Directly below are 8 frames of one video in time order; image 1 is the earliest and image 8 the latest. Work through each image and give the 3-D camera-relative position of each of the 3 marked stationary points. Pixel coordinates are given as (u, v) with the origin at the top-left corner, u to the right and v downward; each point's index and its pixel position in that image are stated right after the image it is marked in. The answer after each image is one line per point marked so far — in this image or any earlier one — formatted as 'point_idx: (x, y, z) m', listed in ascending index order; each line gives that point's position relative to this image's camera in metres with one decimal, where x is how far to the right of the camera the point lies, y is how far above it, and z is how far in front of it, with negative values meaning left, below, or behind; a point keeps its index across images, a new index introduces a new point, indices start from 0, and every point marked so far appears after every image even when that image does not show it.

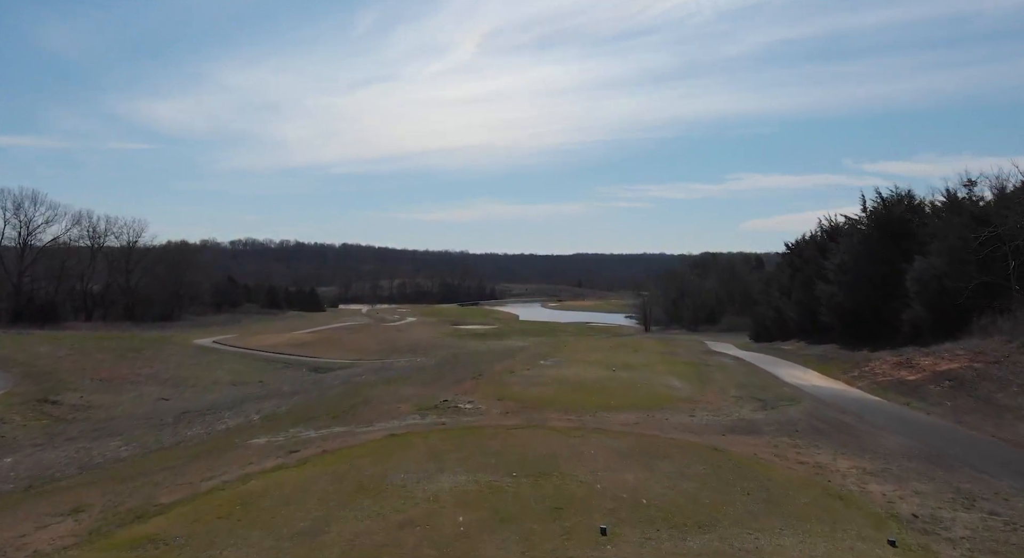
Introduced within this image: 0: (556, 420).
0: (+0.8, -2.6, +13.2) m
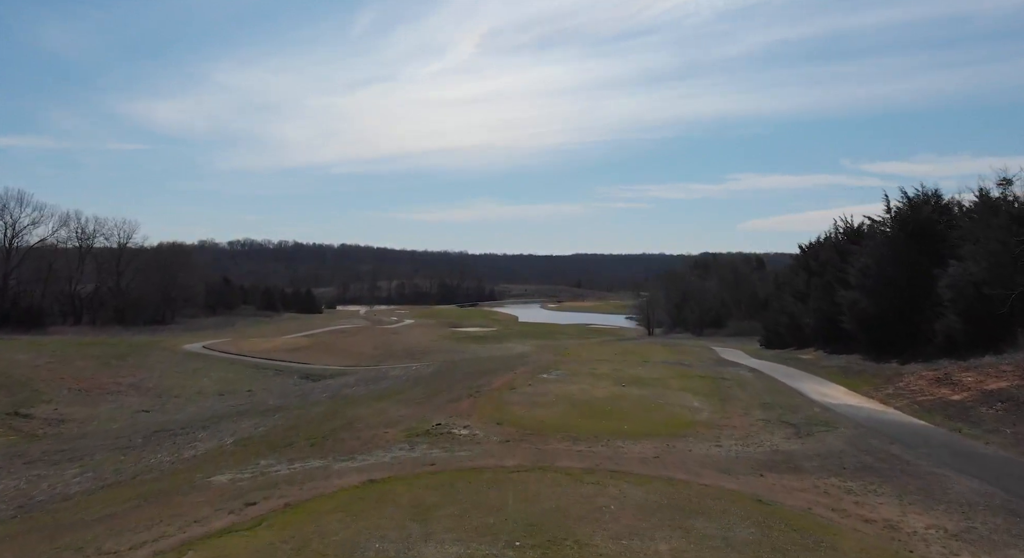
0: (+0.8, -2.8, +11.4) m
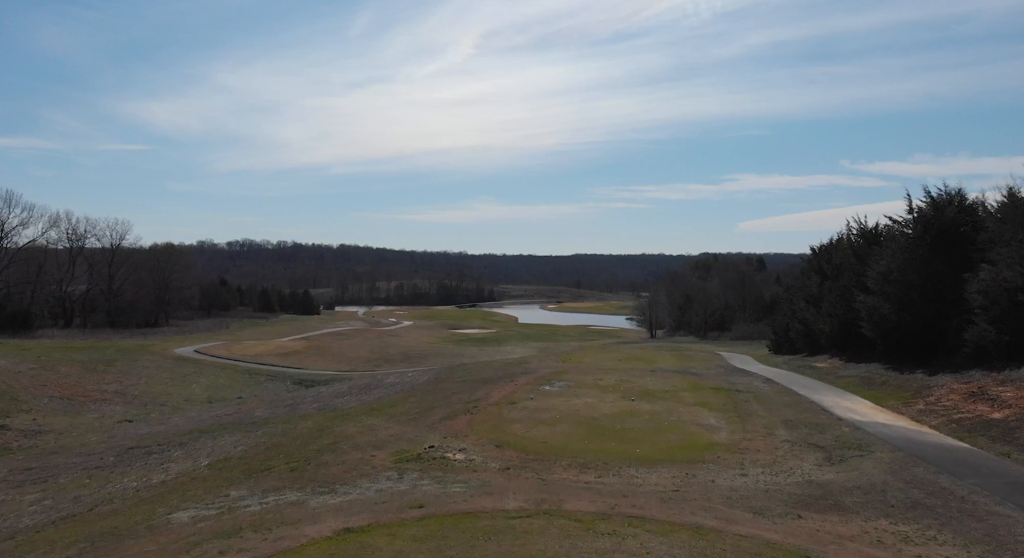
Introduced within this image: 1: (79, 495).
0: (+0.8, -2.9, +10.1) m
1: (-8.3, -4.1, +13.9) m
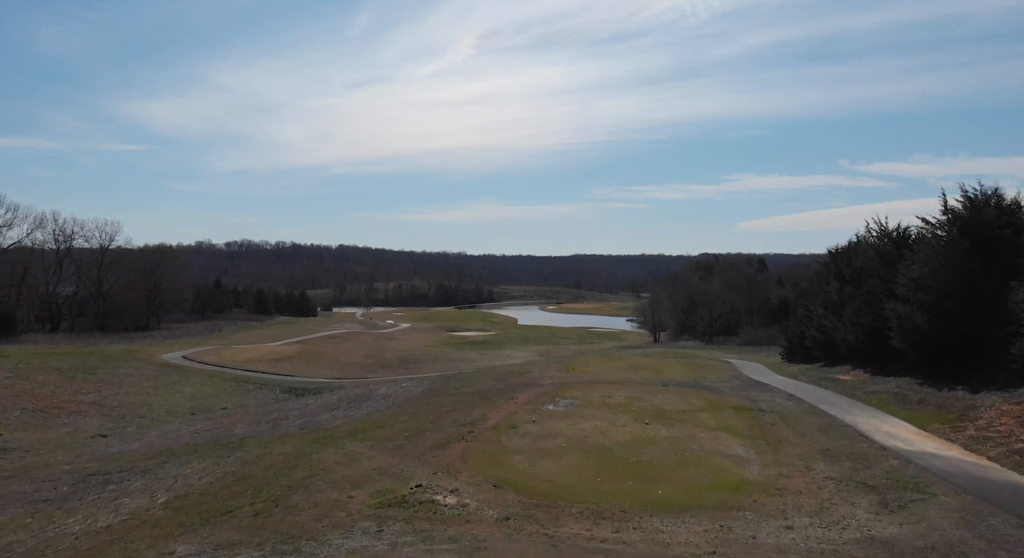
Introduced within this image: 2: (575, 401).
0: (+0.8, -3.1, +8.2) m
1: (-8.3, -4.3, +12.0) m
2: (+1.6, -3.1, +18.4) m
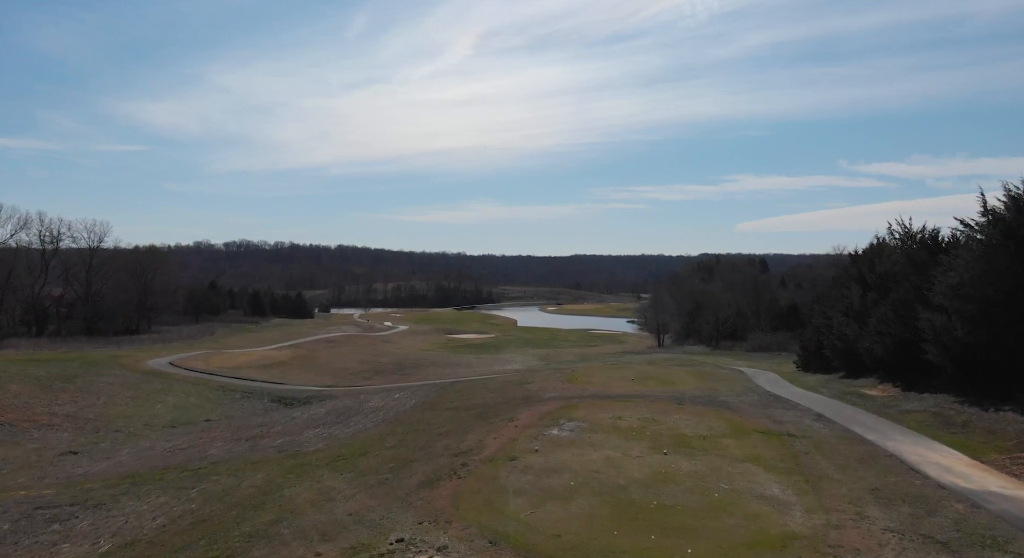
0: (+0.8, -3.3, +6.4) m
1: (-8.3, -4.5, +10.2) m
2: (+1.6, -3.3, +16.5) m
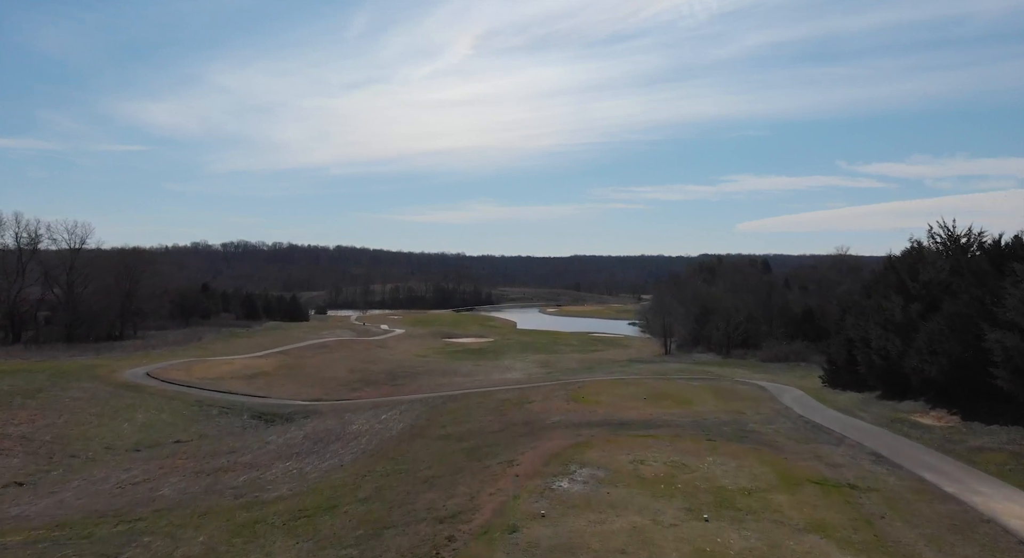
0: (+0.8, -3.6, +3.5) m
1: (-8.3, -4.8, +7.2) m
2: (+1.6, -3.6, +13.6) m
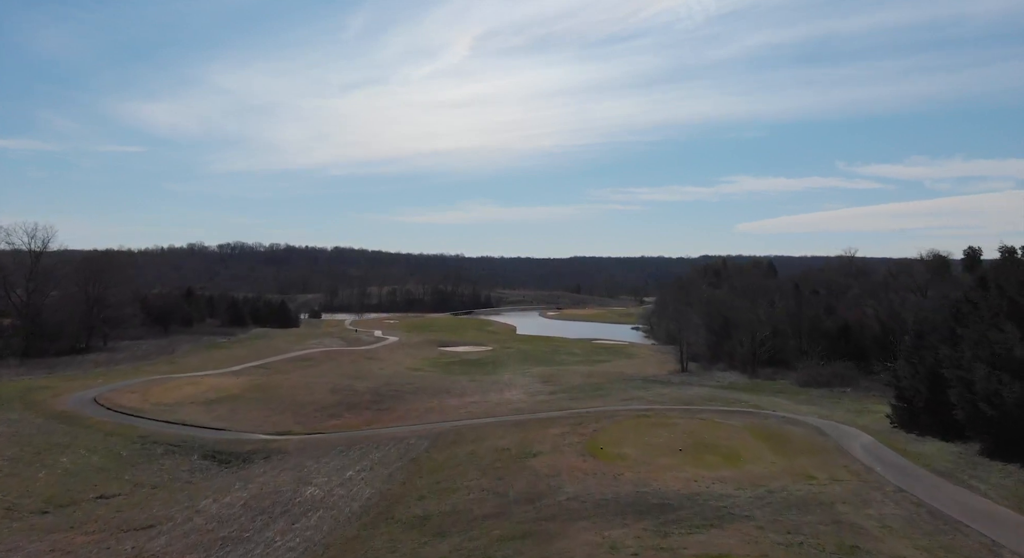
0: (+0.9, -4.2, -2.1) m
1: (-8.3, -5.4, +1.7) m
2: (+1.6, -4.2, +8.0) m
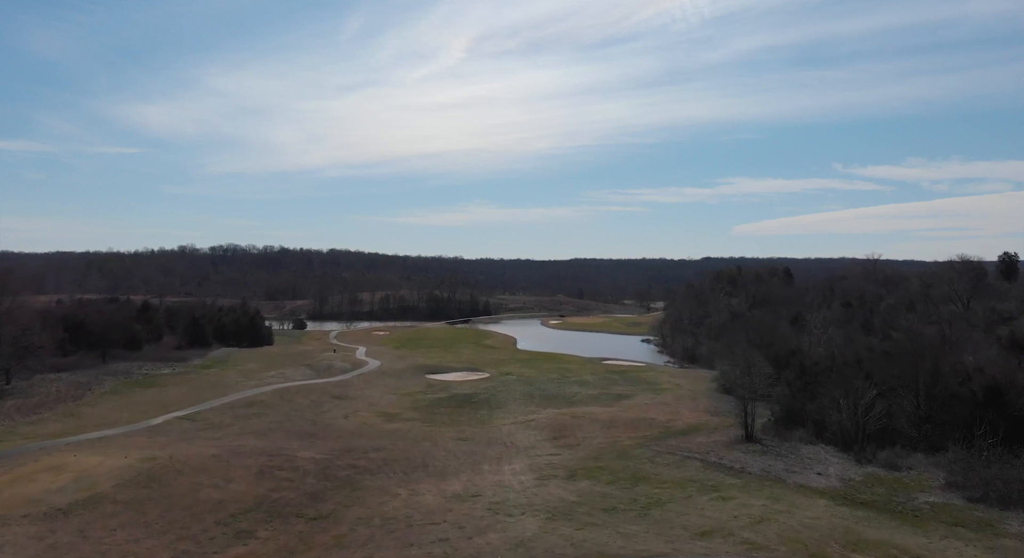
0: (+1.0, -5.9, -15.9) m
1: (-8.2, -7.1, -12.1) m
2: (+1.7, -5.9, -5.7) m
